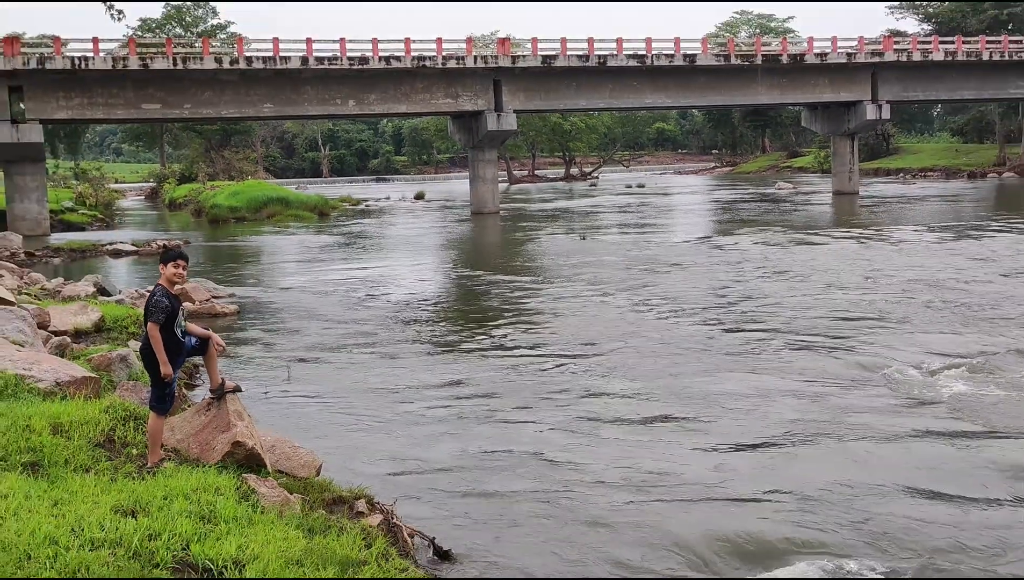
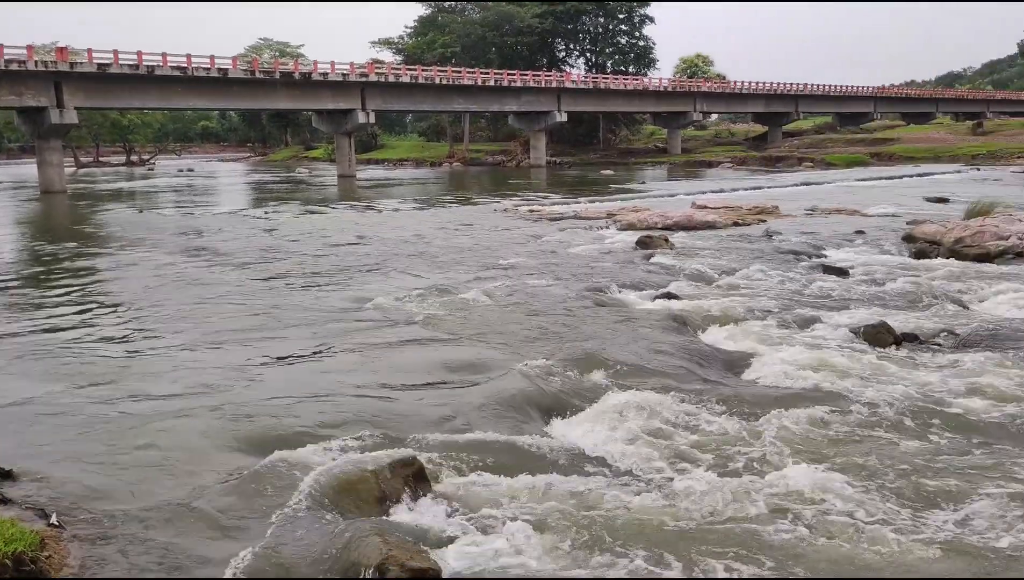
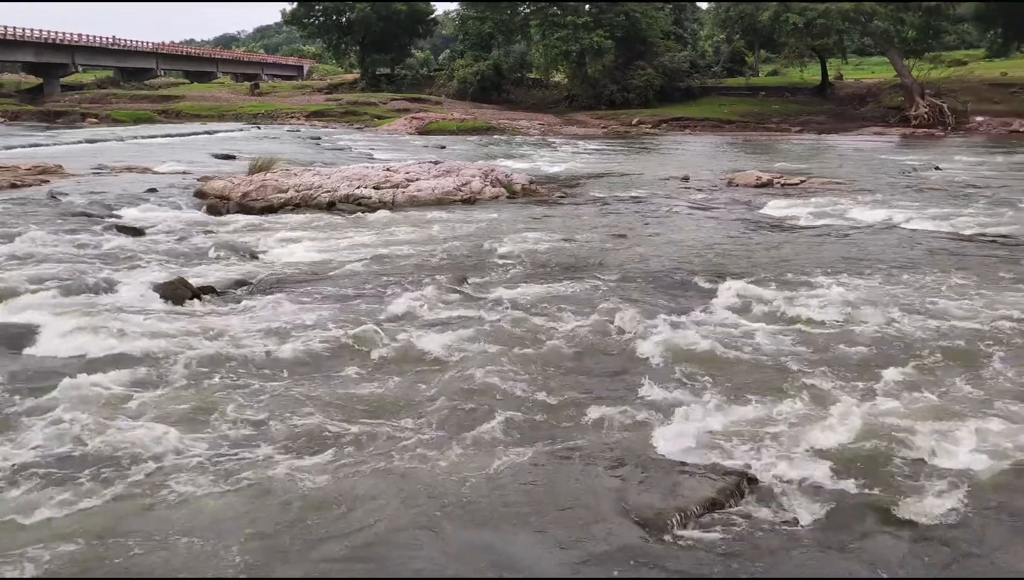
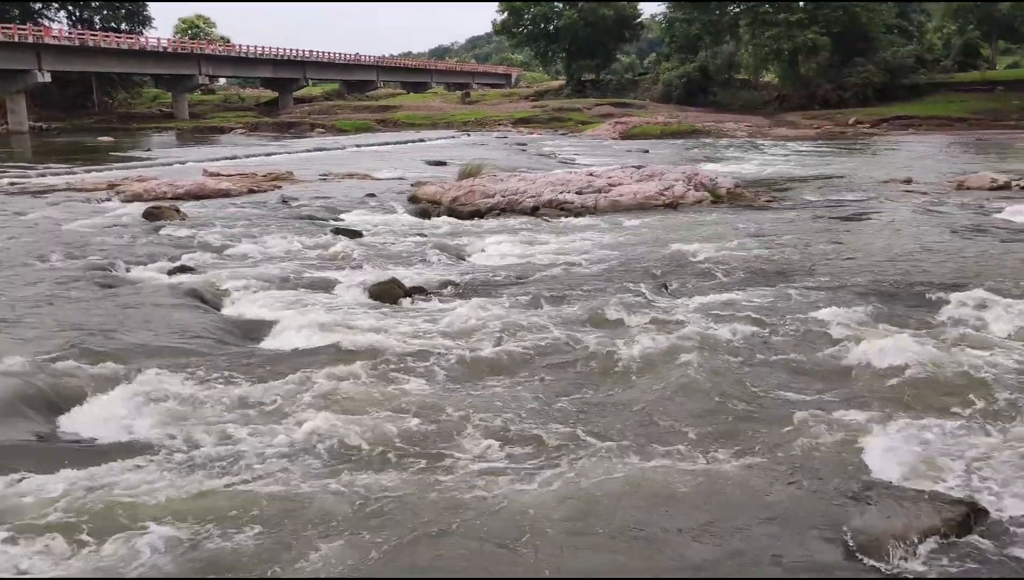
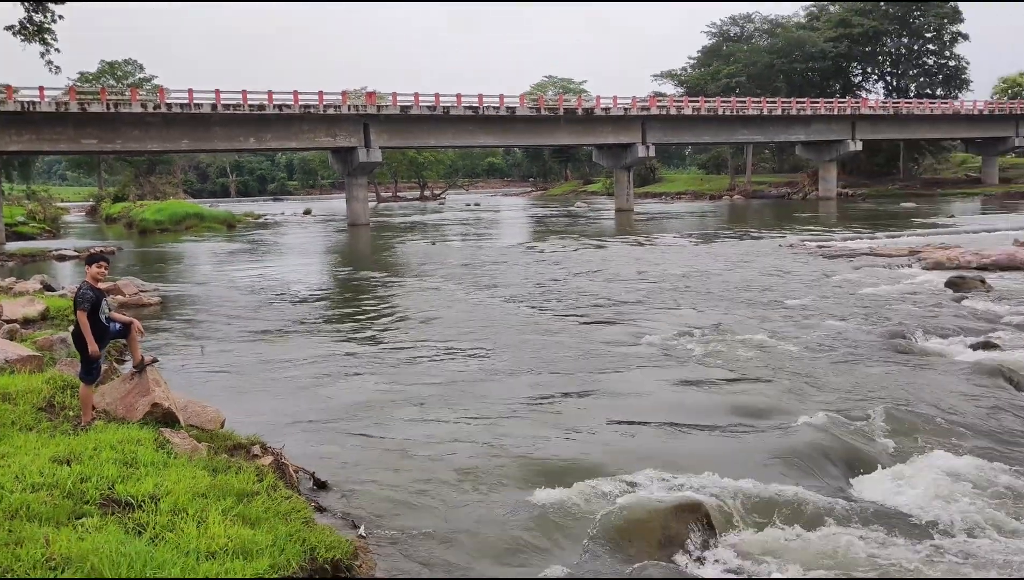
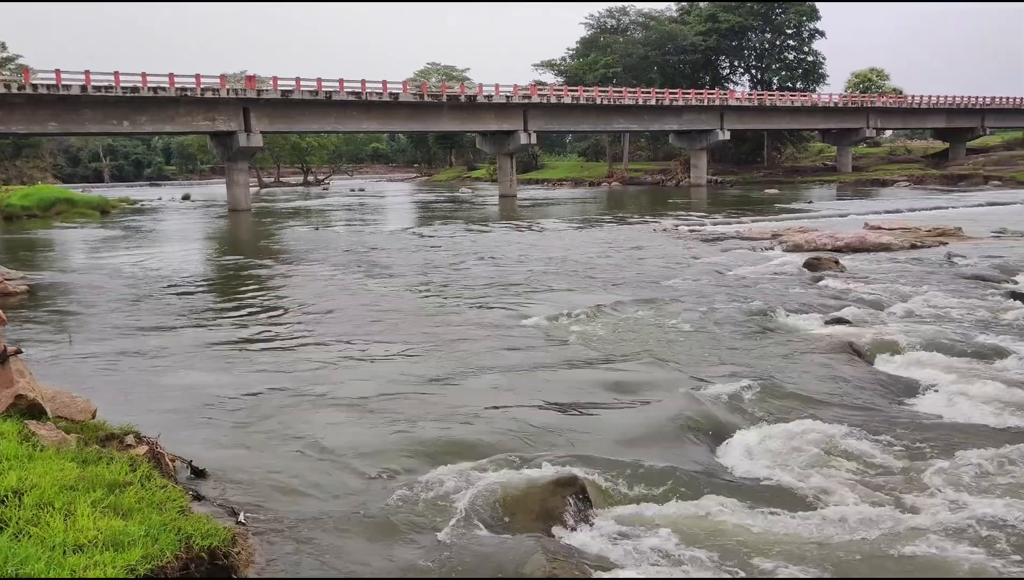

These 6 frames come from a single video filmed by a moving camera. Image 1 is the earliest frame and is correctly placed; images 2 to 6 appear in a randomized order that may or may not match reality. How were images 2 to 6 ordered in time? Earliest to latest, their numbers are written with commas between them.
5, 6, 2, 4, 3
